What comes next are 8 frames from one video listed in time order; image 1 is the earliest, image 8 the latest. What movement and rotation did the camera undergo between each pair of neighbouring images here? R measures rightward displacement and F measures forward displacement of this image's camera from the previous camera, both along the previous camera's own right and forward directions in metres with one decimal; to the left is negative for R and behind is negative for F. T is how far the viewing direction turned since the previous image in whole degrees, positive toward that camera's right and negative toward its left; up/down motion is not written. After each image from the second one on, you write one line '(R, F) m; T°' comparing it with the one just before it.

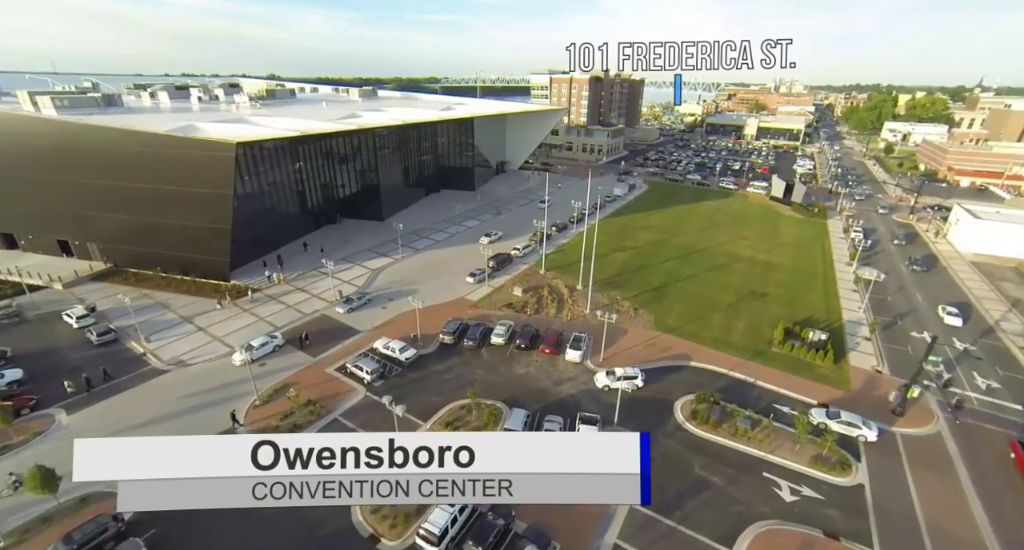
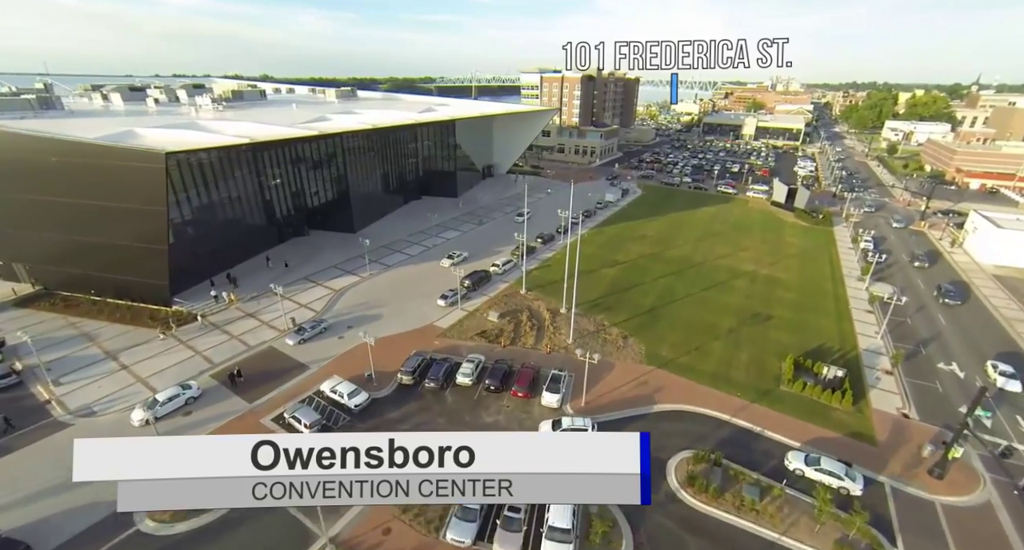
(+1.8, +4.2) m; 0°
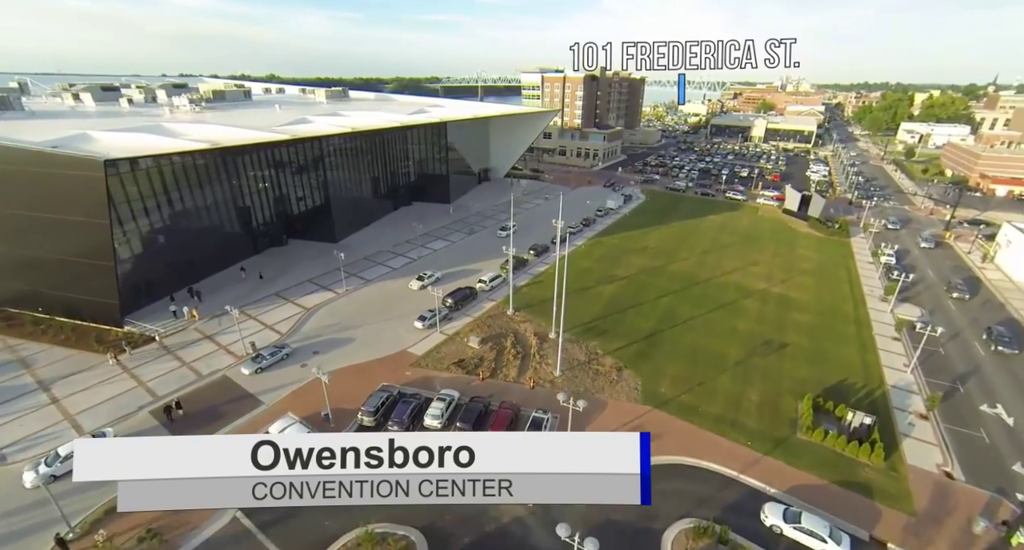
(+1.6, +3.5) m; -1°
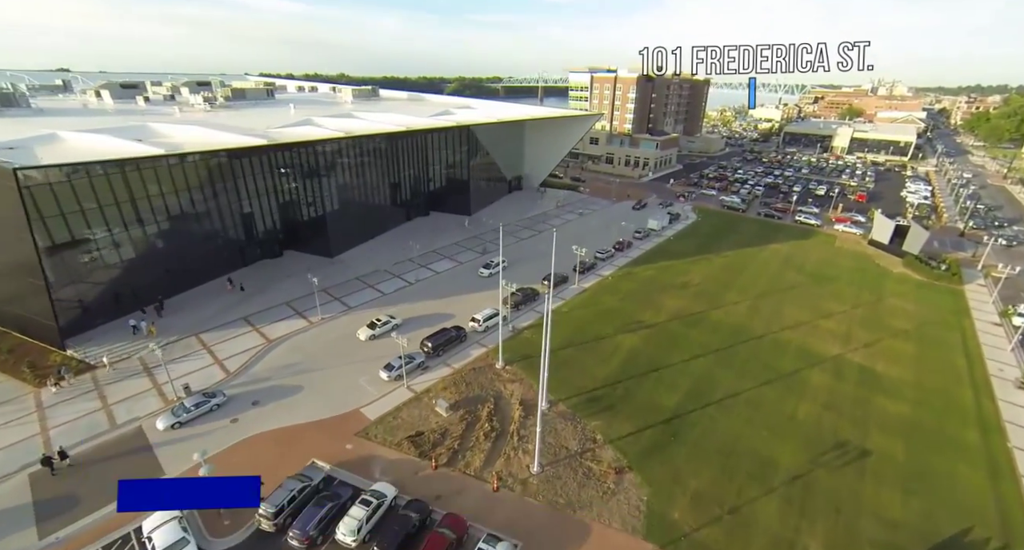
(+3.8, +7.0) m; -7°
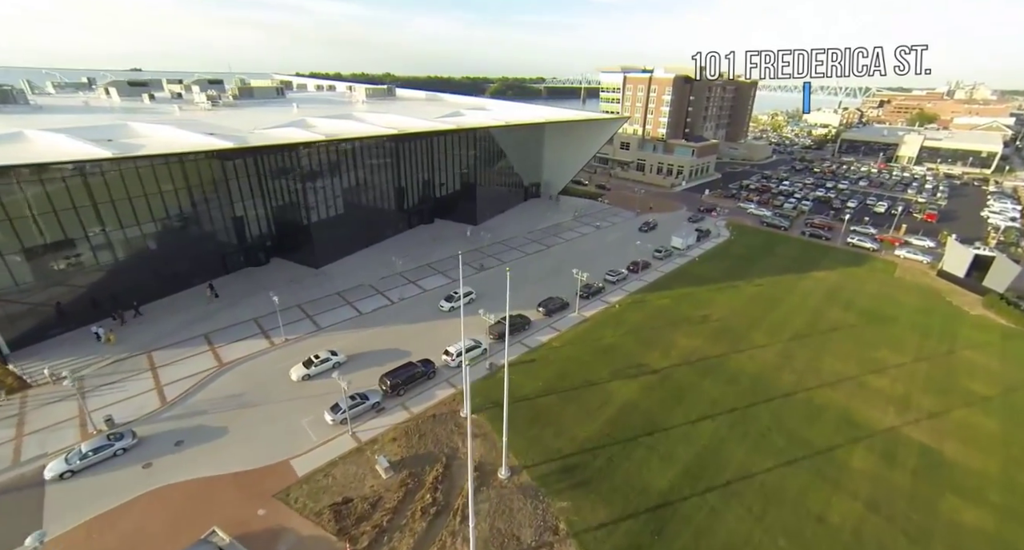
(+3.6, +4.6) m; -5°
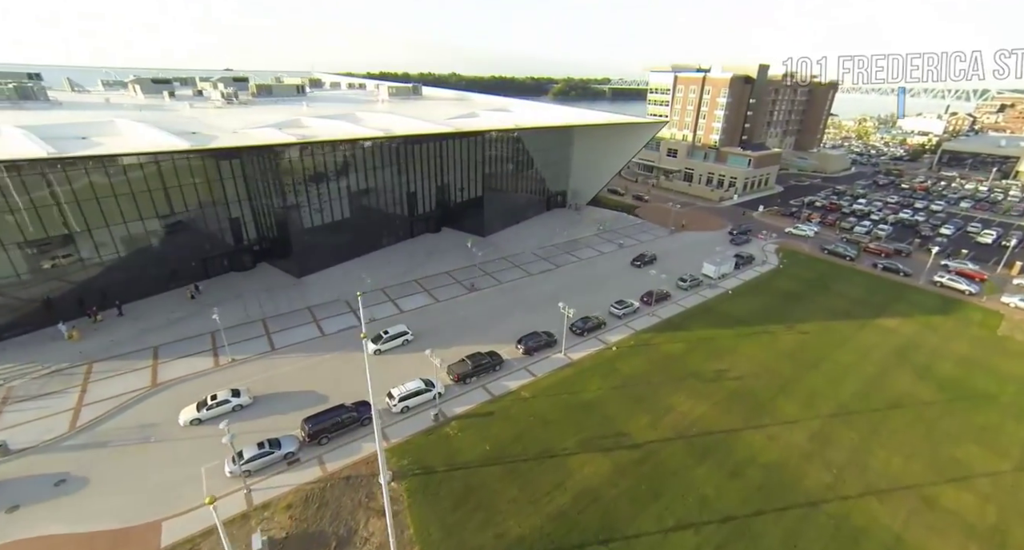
(+5.2, +5.3) m; -8°
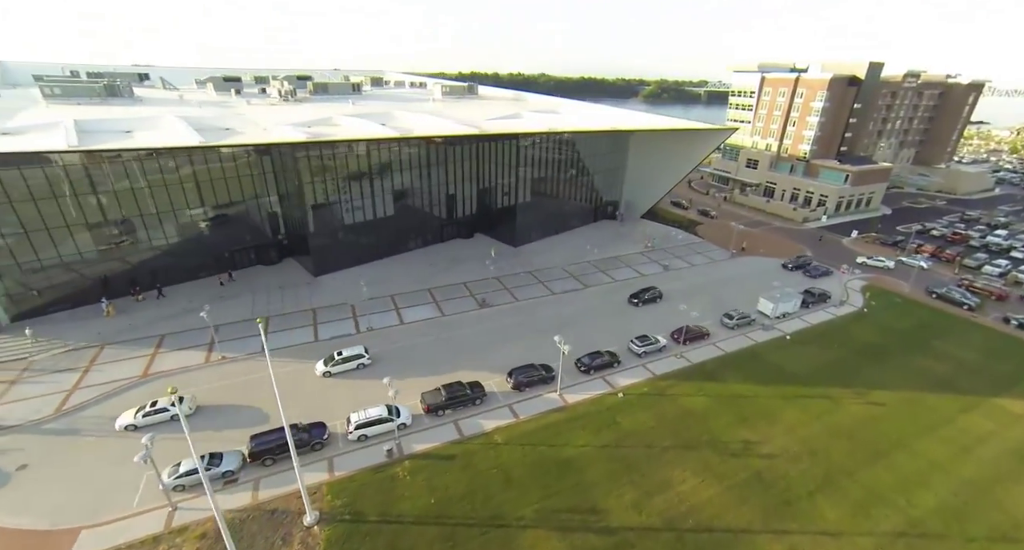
(+4.7, +3.8) m; -10°
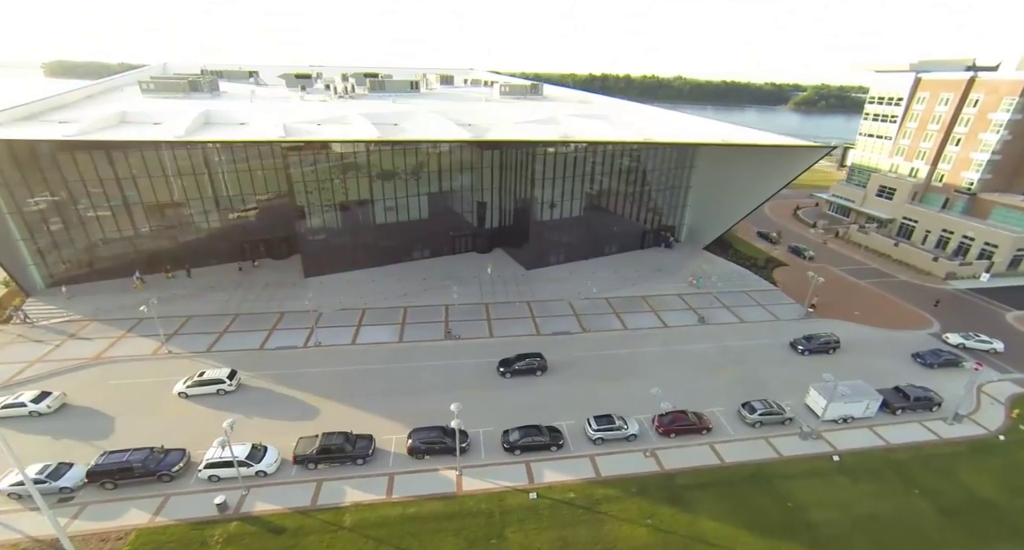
(+8.8, +6.6) m; -15°
